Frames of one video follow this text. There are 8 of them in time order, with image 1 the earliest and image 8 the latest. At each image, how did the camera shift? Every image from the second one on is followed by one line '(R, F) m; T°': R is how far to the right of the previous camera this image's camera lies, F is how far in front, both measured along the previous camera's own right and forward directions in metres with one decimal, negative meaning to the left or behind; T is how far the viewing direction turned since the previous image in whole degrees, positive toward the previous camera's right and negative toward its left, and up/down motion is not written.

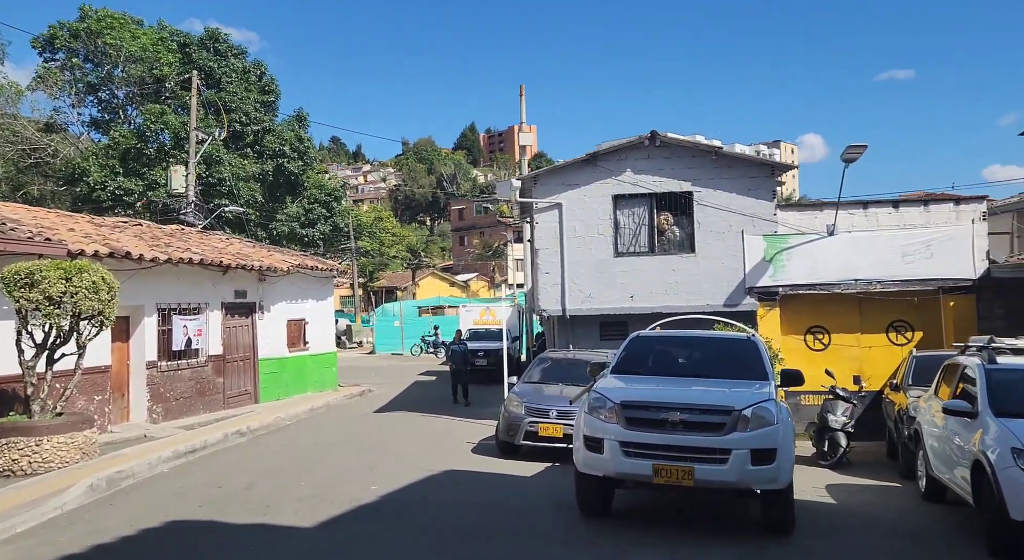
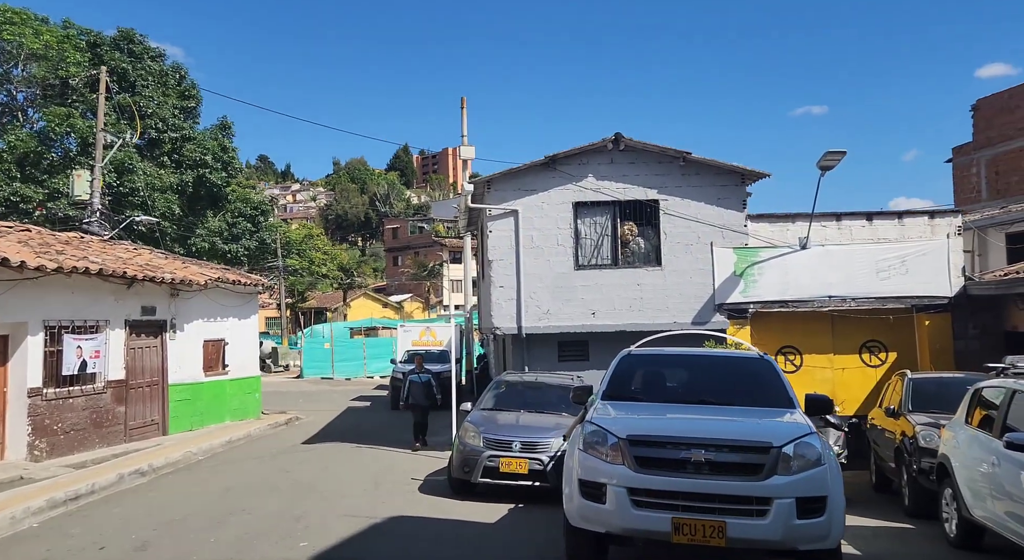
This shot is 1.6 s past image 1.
(-0.3, +1.5) m; +5°
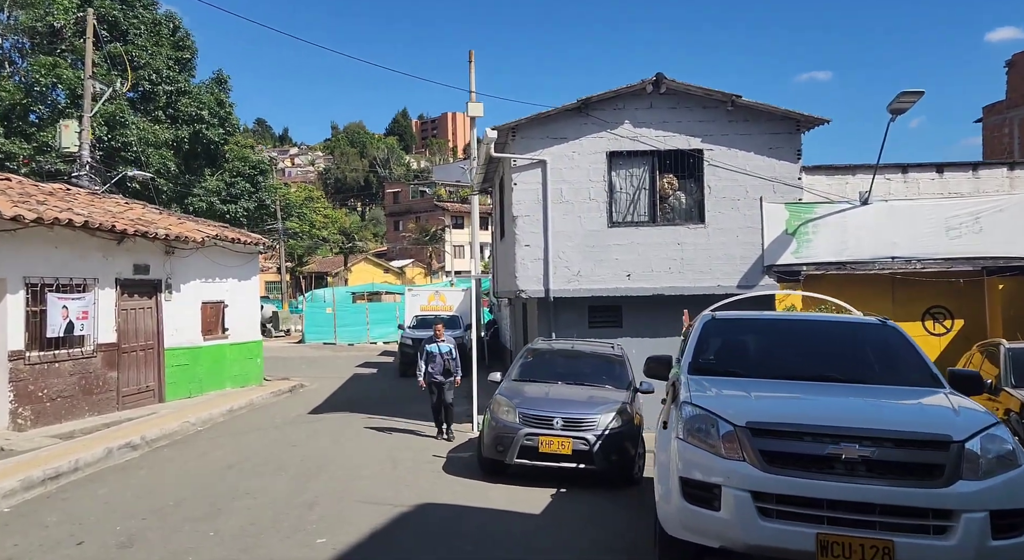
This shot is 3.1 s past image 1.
(-0.5, +1.2) m; 0°
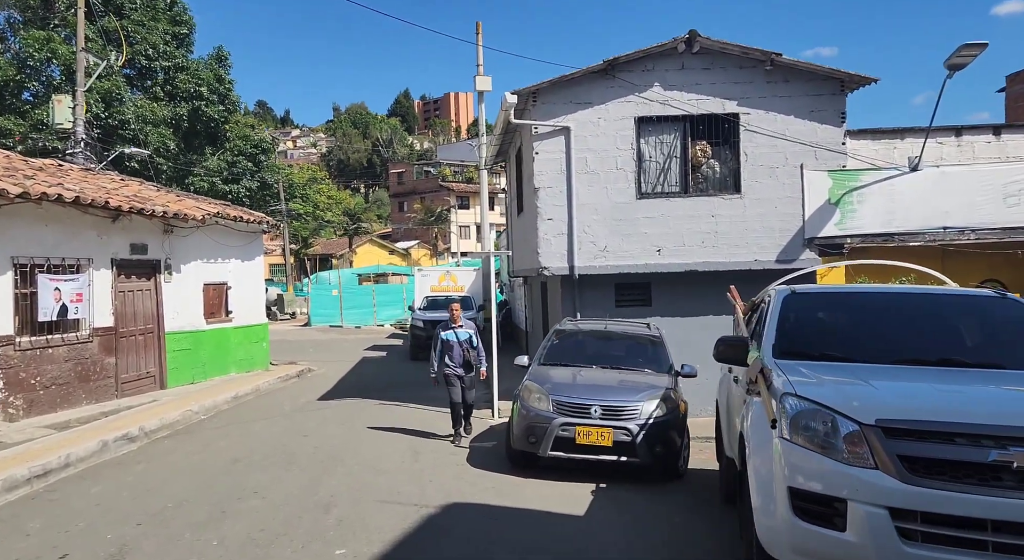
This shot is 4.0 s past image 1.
(-0.3, +0.8) m; 0°
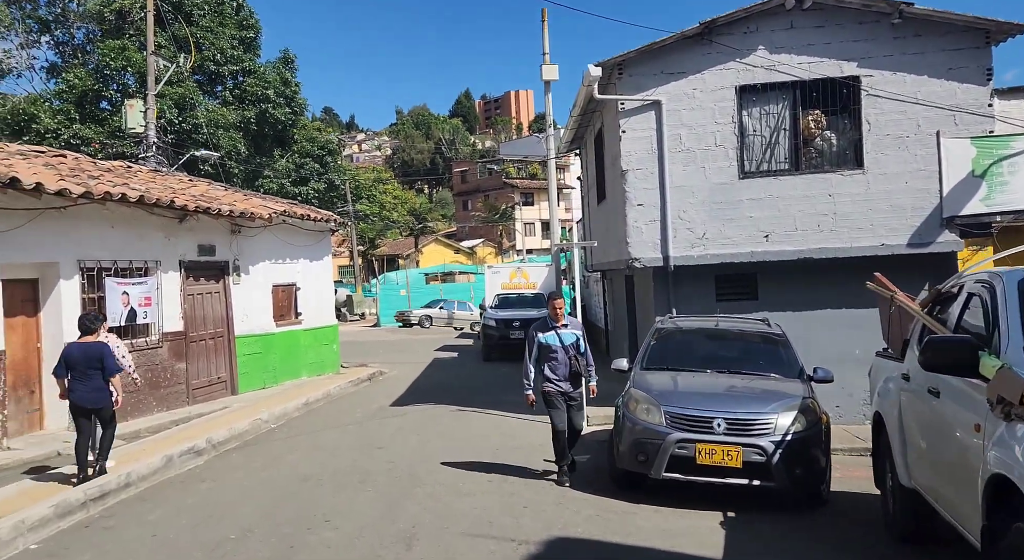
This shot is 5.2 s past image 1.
(-0.3, +1.0) m; -5°
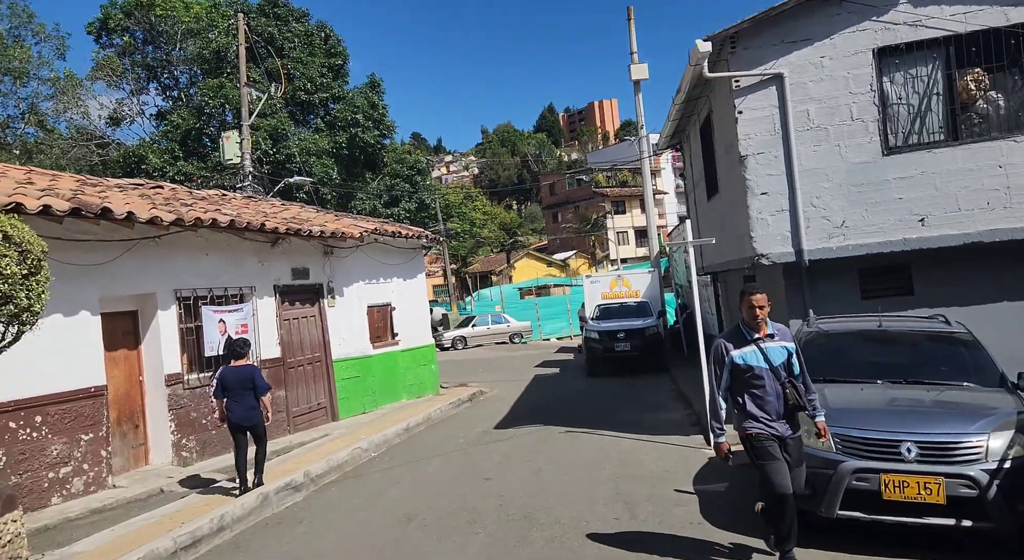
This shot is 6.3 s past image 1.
(-0.2, +0.9) m; -7°
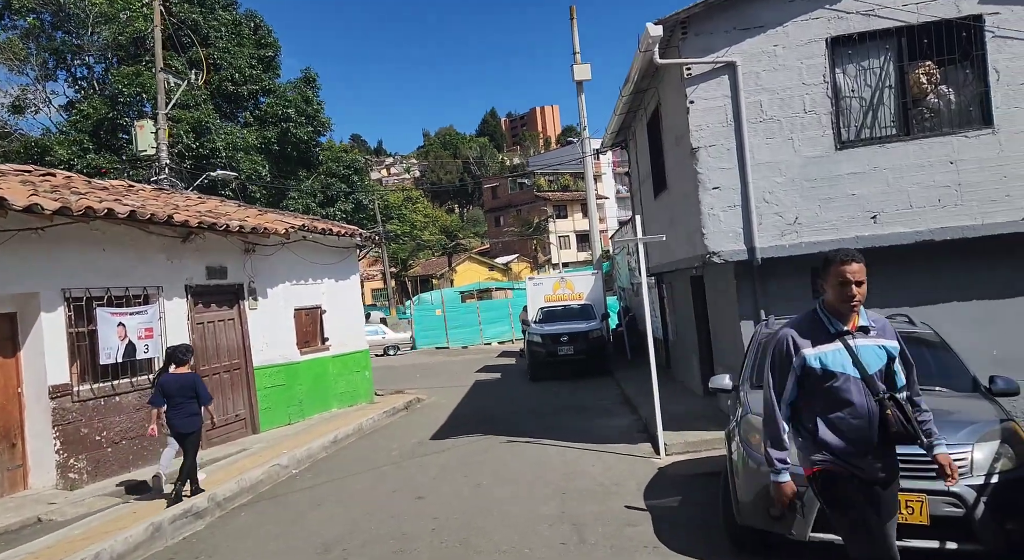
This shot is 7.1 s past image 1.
(+0.1, +0.8) m; +4°
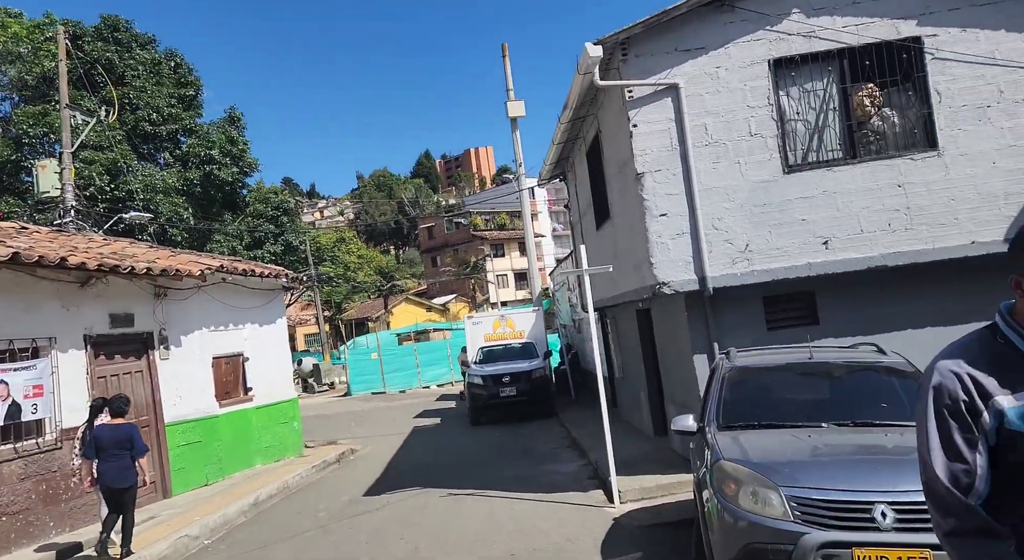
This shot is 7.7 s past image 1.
(0.0, +0.7) m; +5°
